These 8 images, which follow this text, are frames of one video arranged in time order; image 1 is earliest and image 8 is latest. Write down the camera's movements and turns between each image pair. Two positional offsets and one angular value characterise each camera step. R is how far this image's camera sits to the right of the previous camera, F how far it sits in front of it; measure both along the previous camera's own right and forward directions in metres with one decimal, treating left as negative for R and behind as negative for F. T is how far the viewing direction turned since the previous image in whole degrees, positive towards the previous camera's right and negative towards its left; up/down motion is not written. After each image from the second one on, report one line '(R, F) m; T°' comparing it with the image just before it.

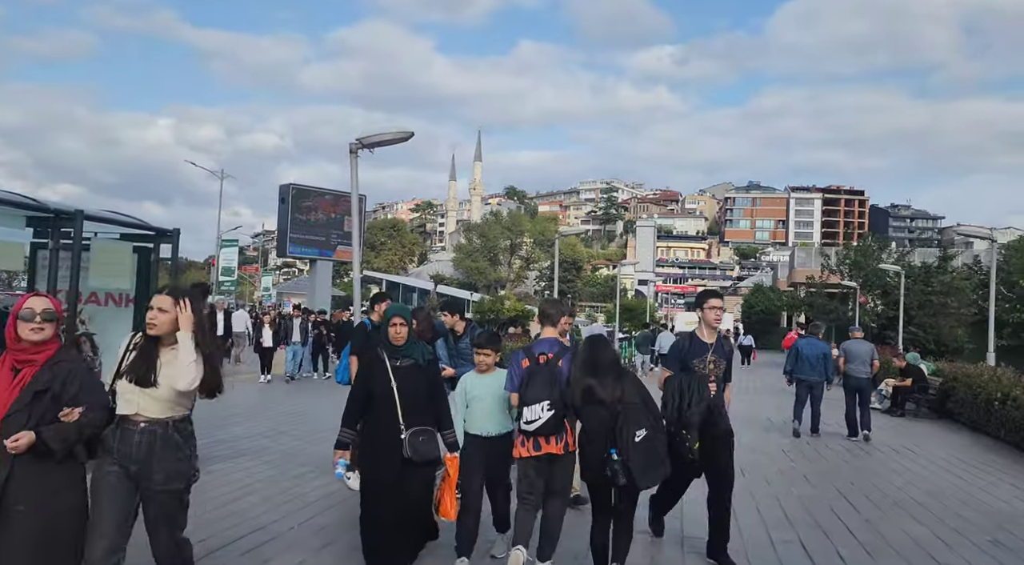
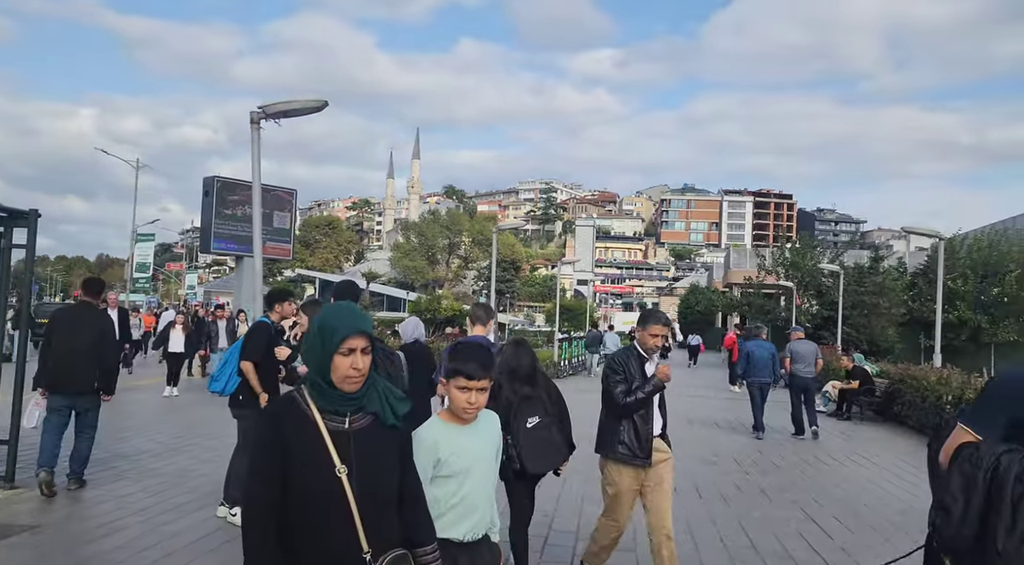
(+0.1, +1.1) m; +5°
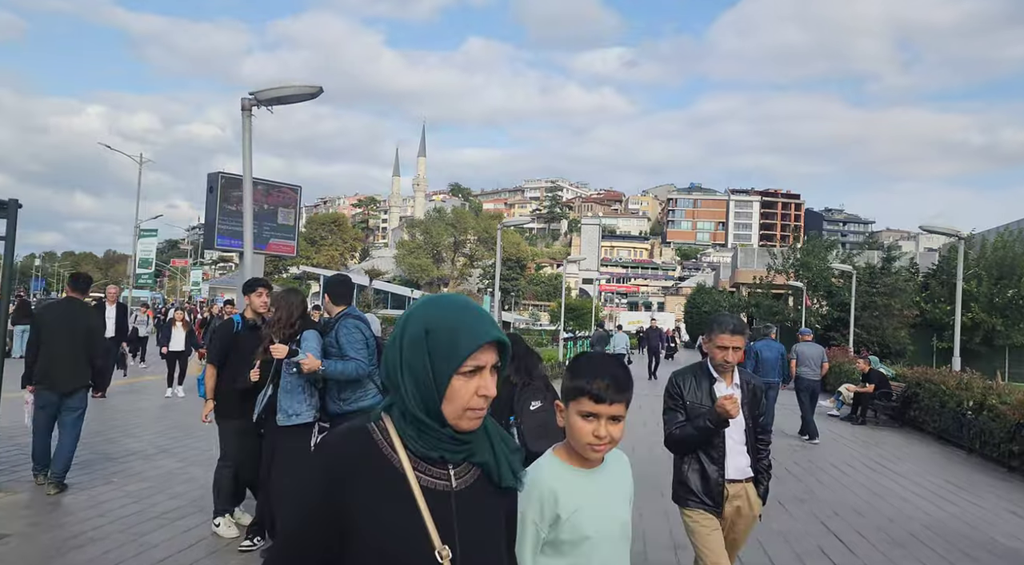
(0.0, +0.4) m; 0°
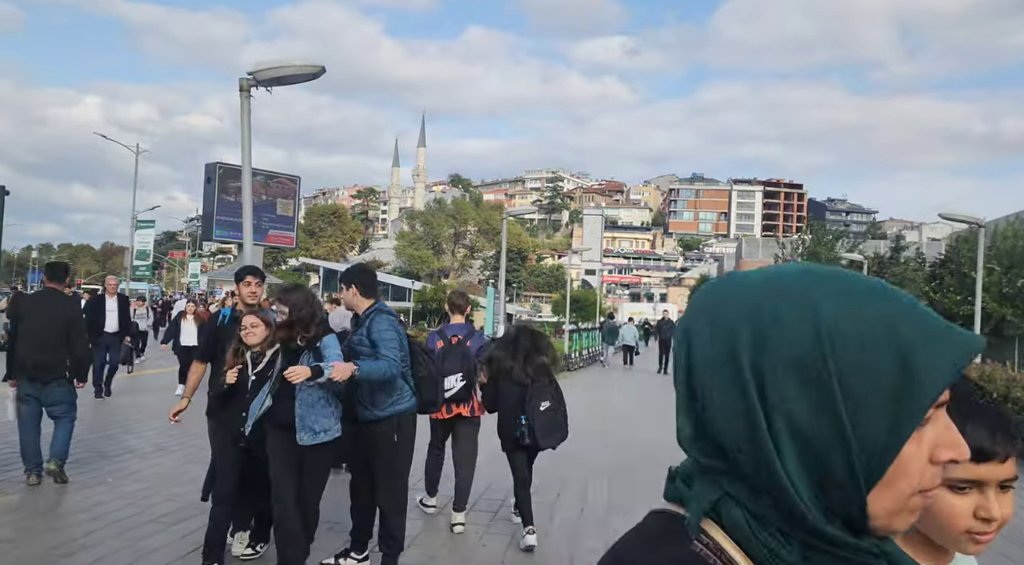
(-0.1, +0.4) m; 0°
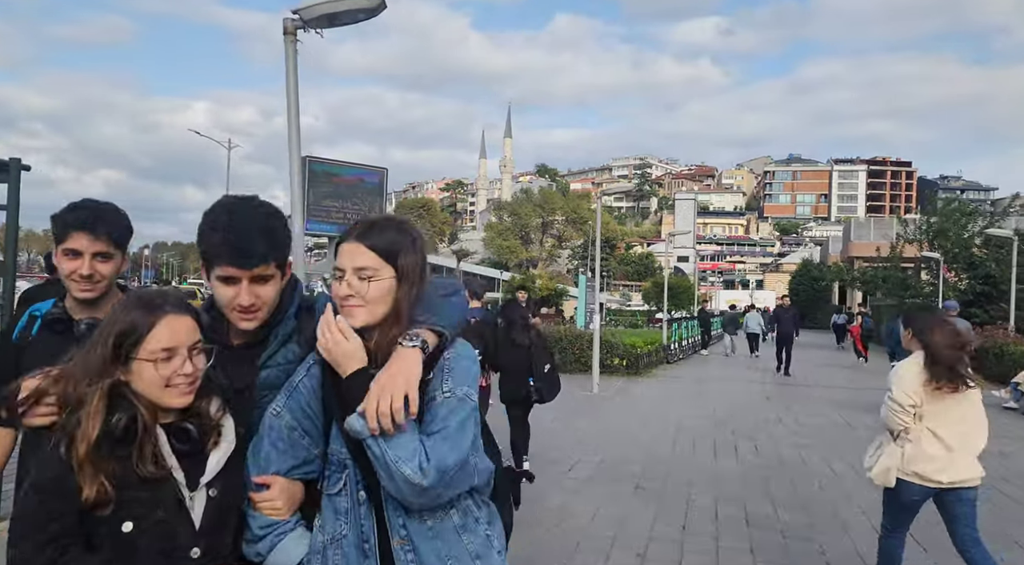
(-0.2, +1.4) m; -7°
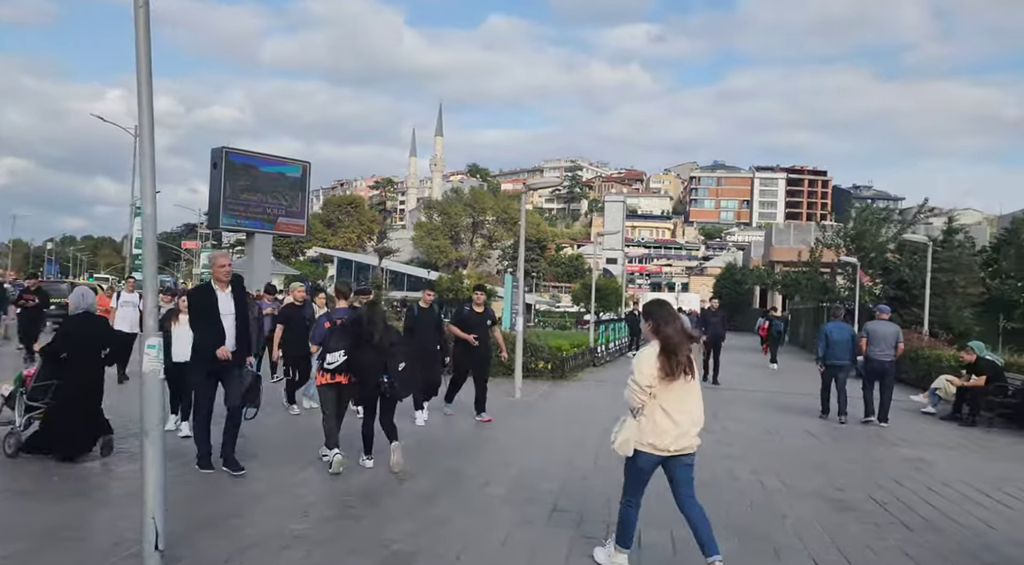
(+0.2, +0.7) m; +5°
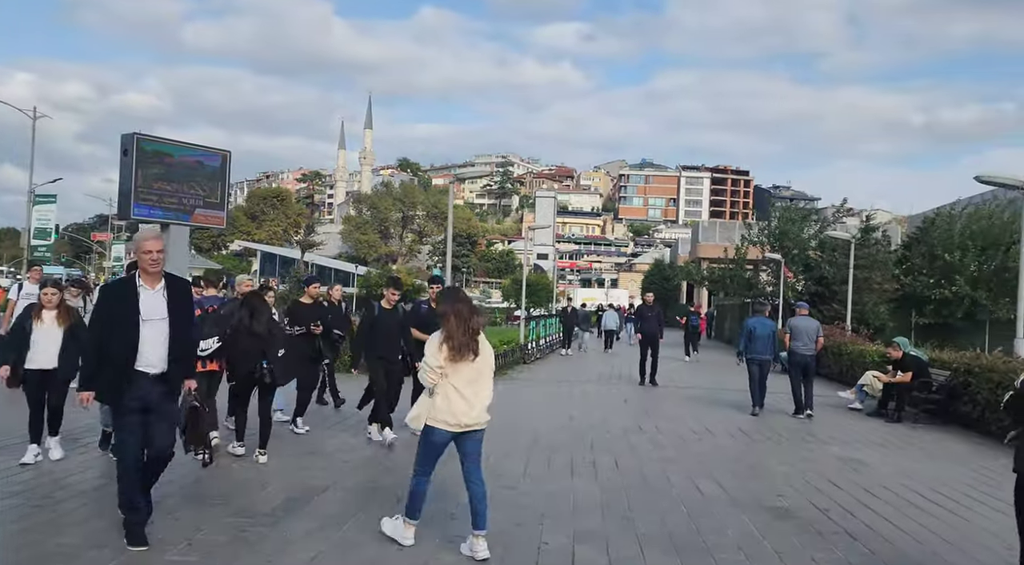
(+0.1, +0.6) m; +5°
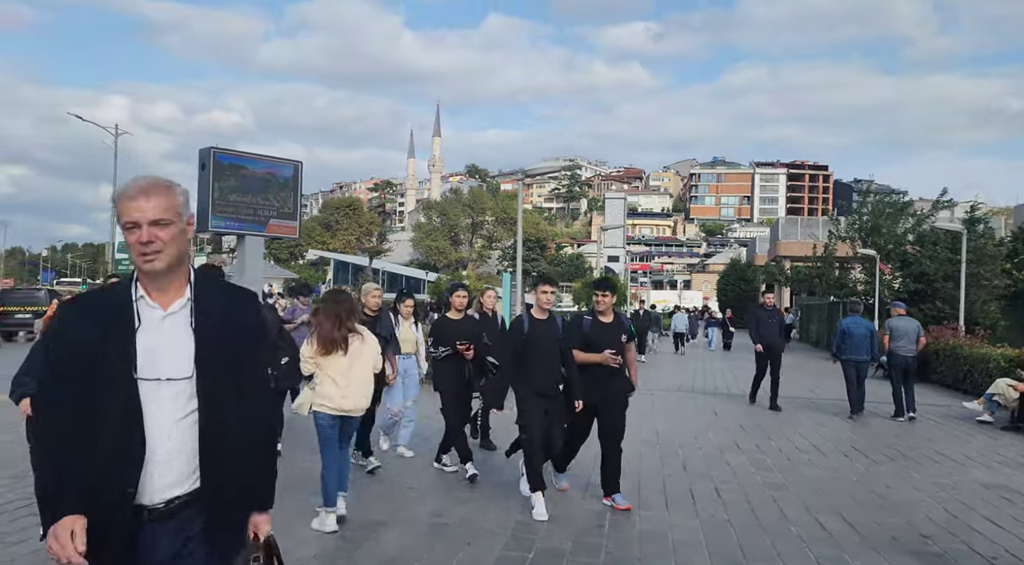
(-0.1, +0.9) m; -5°
